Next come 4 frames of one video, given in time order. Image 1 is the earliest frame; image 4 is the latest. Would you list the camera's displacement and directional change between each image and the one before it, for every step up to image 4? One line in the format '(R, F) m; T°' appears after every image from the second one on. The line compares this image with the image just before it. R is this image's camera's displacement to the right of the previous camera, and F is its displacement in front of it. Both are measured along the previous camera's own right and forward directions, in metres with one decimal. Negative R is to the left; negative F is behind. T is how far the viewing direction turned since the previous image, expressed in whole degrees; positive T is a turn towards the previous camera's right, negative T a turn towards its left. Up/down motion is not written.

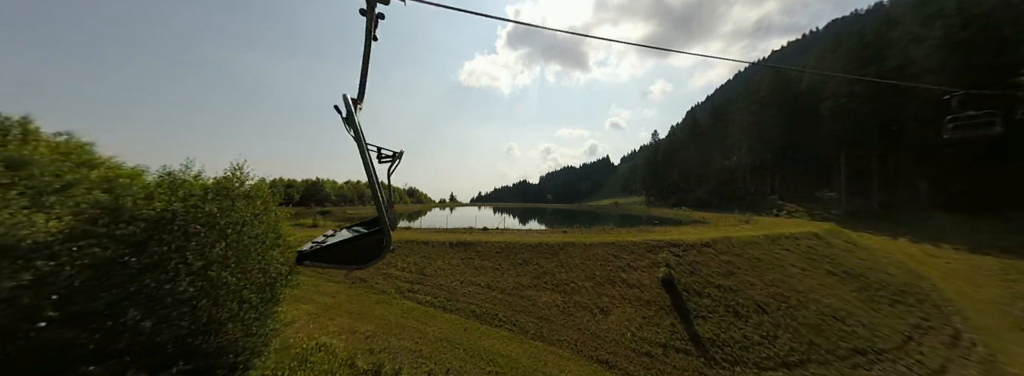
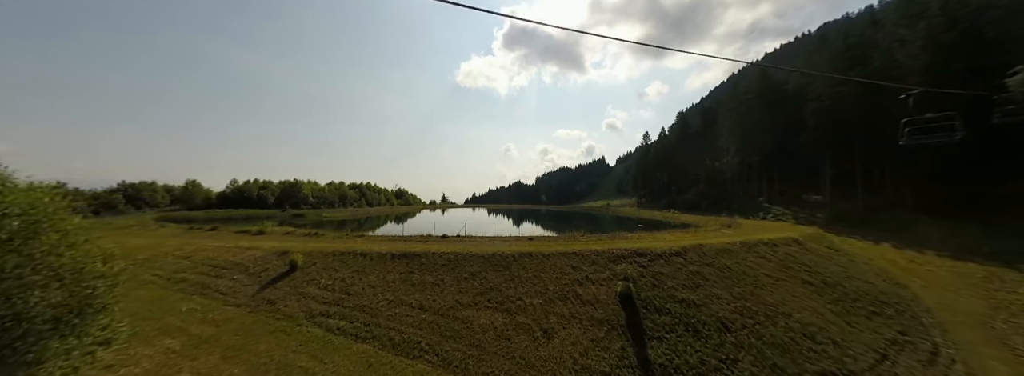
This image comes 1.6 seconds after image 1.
(+3.2, +1.4) m; +1°
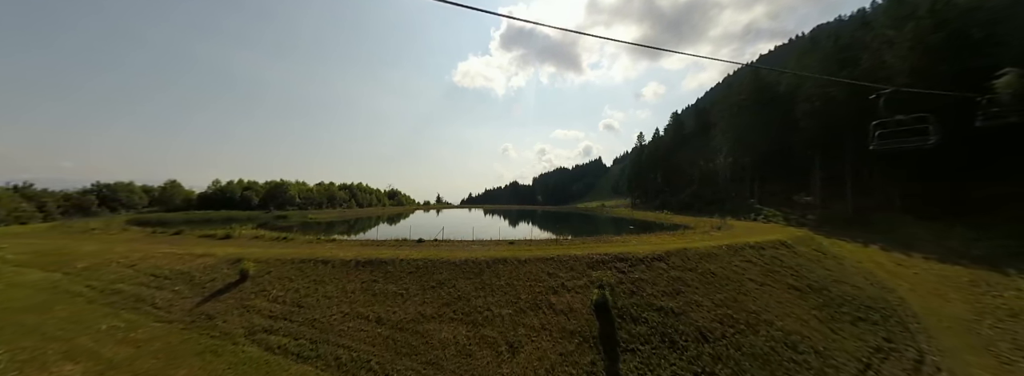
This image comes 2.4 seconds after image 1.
(+1.6, +0.8) m; +1°
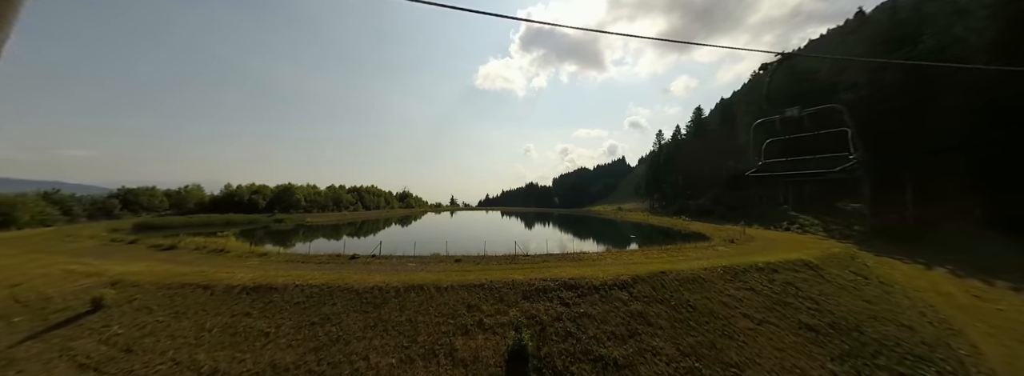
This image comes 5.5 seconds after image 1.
(+6.3, +3.1) m; -5°
